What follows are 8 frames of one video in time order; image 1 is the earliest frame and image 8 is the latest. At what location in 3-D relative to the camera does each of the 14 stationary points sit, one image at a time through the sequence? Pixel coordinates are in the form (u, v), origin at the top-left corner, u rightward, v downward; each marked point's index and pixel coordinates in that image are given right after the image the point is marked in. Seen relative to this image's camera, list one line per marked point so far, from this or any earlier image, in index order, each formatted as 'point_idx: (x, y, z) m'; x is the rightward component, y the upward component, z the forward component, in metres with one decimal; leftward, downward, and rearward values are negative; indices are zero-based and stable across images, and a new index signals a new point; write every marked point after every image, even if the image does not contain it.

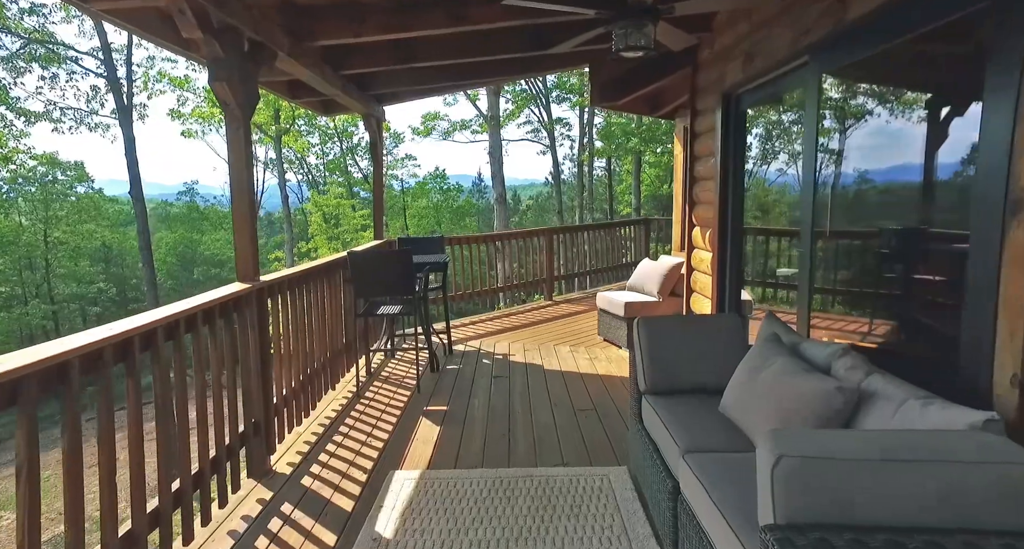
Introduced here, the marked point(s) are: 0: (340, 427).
0: (-1.1, -1.0, +3.5) m
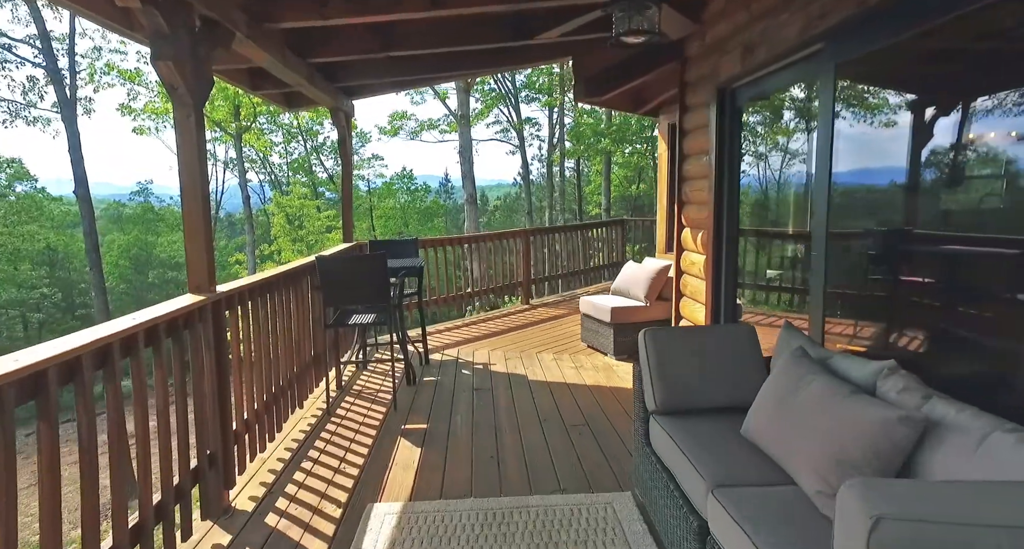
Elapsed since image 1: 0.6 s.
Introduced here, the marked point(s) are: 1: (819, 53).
0: (-1.1, -1.0, +3.1) m
1: (+1.4, +1.0, +2.6) m
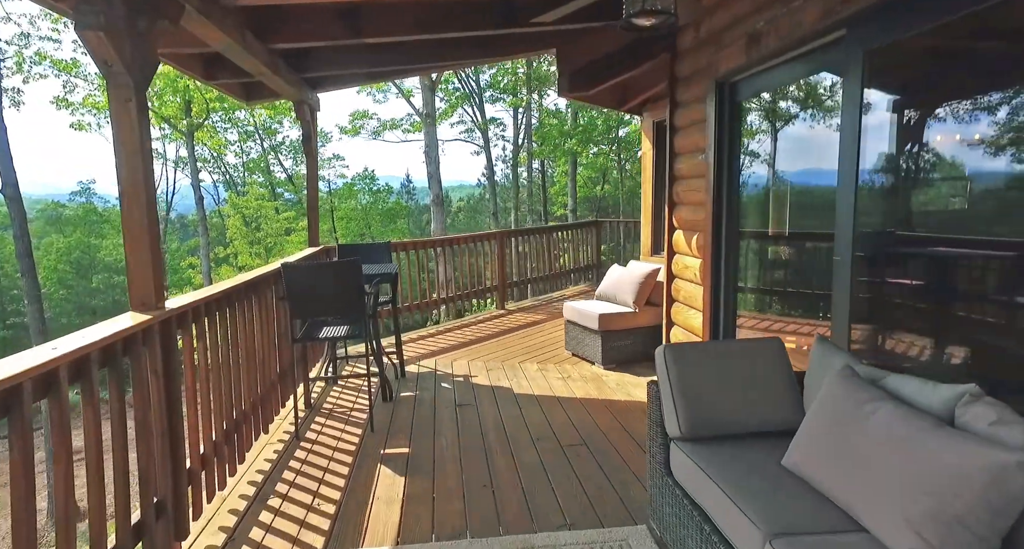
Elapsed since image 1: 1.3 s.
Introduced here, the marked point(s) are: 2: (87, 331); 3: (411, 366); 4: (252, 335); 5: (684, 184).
0: (-1.2, -1.0, +2.8) m
1: (+1.4, +1.0, +2.4) m
2: (-1.3, -0.2, +1.7) m
3: (-0.9, -0.8, +4.8) m
4: (-1.4, -0.3, +3.1) m
5: (+1.2, +0.6, +4.0) m
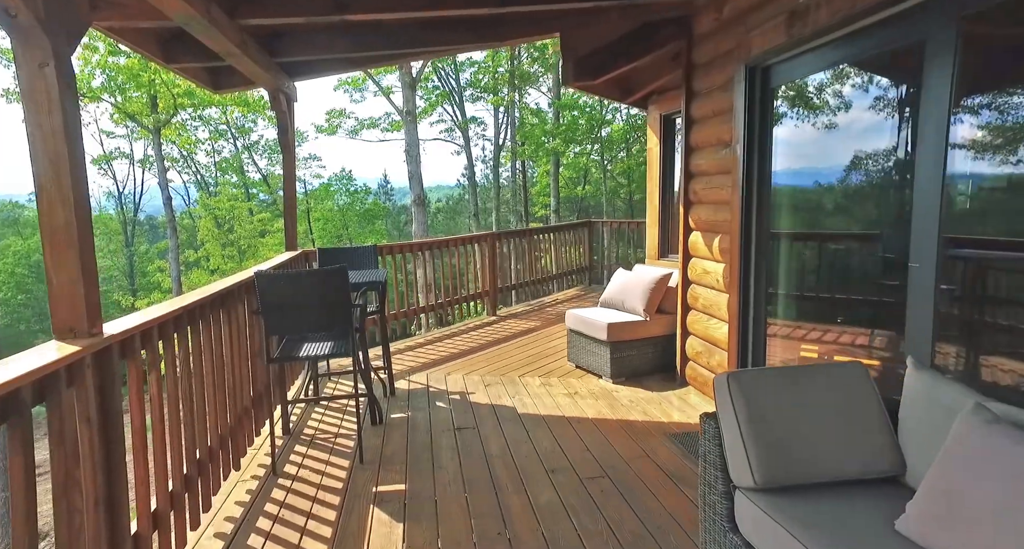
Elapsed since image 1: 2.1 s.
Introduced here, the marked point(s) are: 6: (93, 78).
0: (-1.1, -1.1, +2.3) m
1: (+1.5, +1.0, +2.1) m
2: (-1.2, -0.2, +1.3) m
3: (-0.9, -0.8, +4.4) m
4: (-1.4, -0.4, +2.6) m
5: (+1.3, +0.6, +3.6) m
6: (-10.5, +4.9, +13.9) m
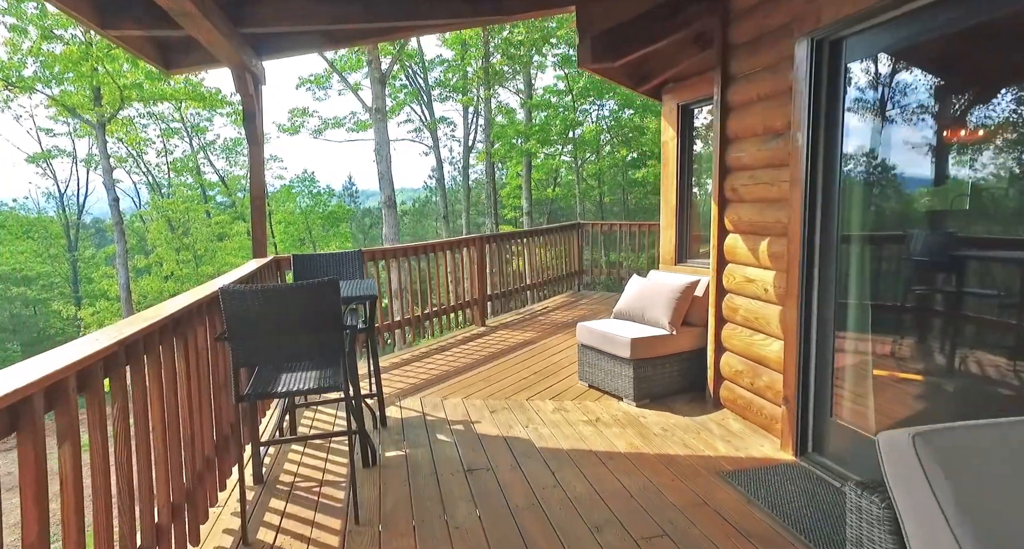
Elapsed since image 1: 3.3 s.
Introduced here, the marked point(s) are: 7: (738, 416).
0: (-0.9, -1.2, +1.7) m
1: (+1.7, +0.9, +1.7) m
2: (-0.9, -0.3, +0.6) m
3: (-0.8, -0.9, +3.8) m
4: (-1.2, -0.4, +2.0) m
5: (+1.3, +0.6, +3.2) m
6: (-11.1, +4.7, +12.7) m
7: (+1.4, -0.9, +3.4) m
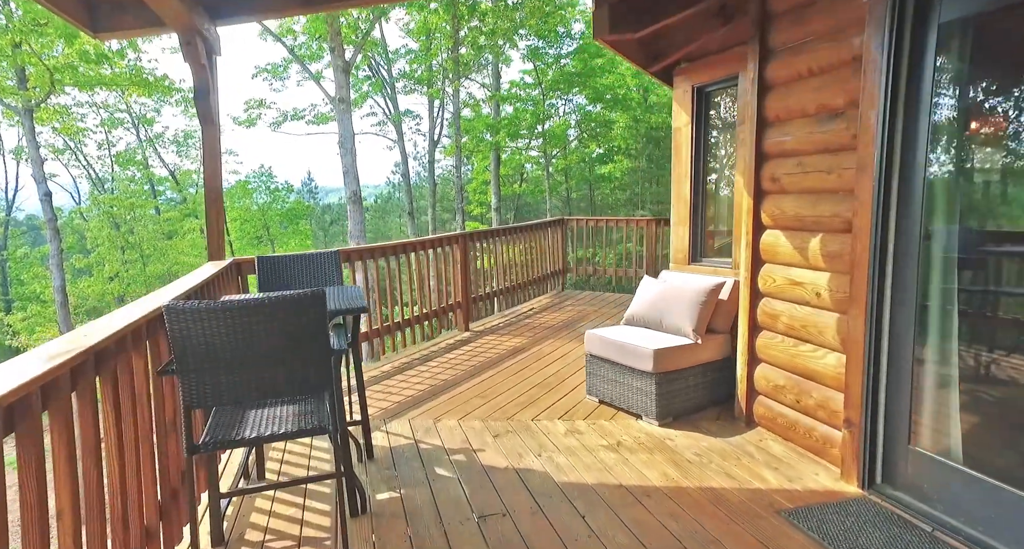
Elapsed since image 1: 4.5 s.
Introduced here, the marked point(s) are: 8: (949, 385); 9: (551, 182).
0: (-0.7, -1.2, +1.2) m
1: (+1.8, +0.9, +1.3) m
2: (-0.7, -0.3, +0.1) m
3: (-0.8, -0.9, +3.2) m
4: (-1.1, -0.5, +1.4) m
5: (+1.4, +0.5, +2.8) m
6: (-11.6, +4.7, +11.5) m
7: (+1.4, -0.9, +3.0) m
8: (+1.6, -0.4, +2.1) m
9: (+1.3, +3.1, +18.4) m
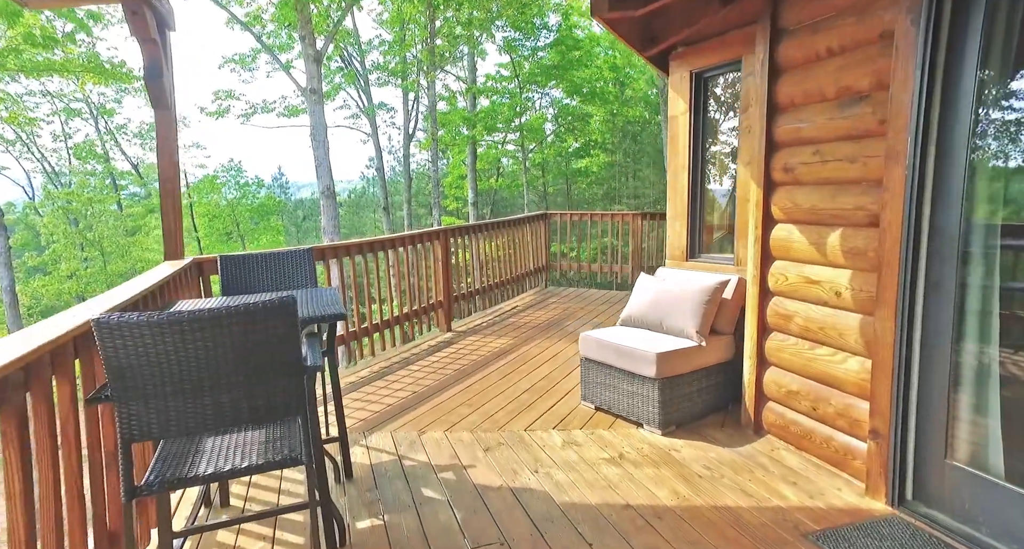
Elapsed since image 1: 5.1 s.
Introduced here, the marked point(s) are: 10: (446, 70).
0: (-0.7, -1.2, +0.9) m
1: (+1.9, +0.9, +1.1) m
2: (-0.6, -0.3, -0.2) m
3: (-0.8, -0.9, +2.9) m
4: (-1.0, -0.5, +1.1) m
5: (+1.4, +0.6, +2.6) m
6: (-12.1, +4.7, +10.6) m
7: (+1.4, -0.9, +2.8) m
8: (+1.7, -0.4, +1.9) m
9: (+0.6, +3.2, +18.1) m
10: (-1.9, +6.0, +16.3) m
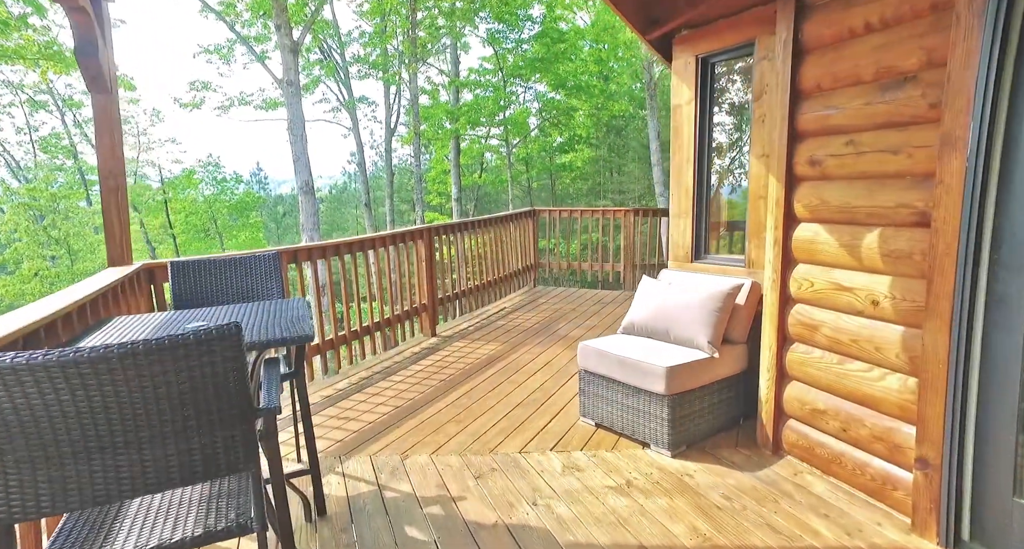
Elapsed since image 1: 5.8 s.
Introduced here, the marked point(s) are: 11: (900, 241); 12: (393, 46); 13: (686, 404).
0: (-0.7, -1.3, +0.6) m
1: (+1.9, +0.9, +0.8) m
2: (-0.6, -0.4, -0.5) m
3: (-0.8, -1.0, +2.6) m
4: (-1.0, -0.6, +0.8) m
5: (+1.3, +0.5, +2.3) m
6: (-12.3, +4.6, +9.9) m
7: (+1.4, -0.9, +2.5) m
8: (+1.7, -0.4, +1.7) m
9: (+0.1, +3.3, +17.8) m
10: (-2.4, +6.0, +15.8) m
11: (+1.4, +0.1, +2.1) m
12: (-3.2, +6.3, +15.2) m
13: (+0.9, -0.6, +2.7) m
